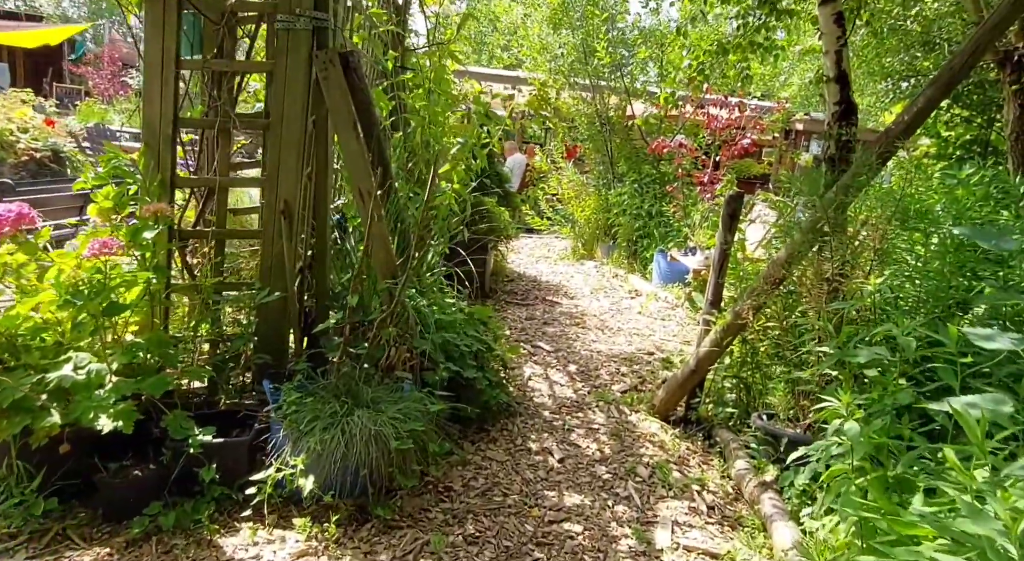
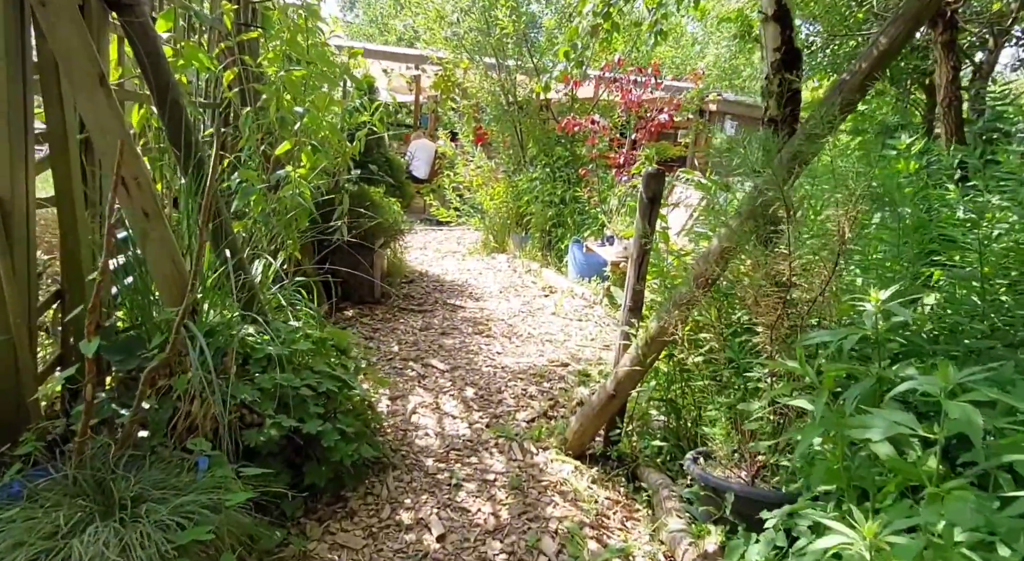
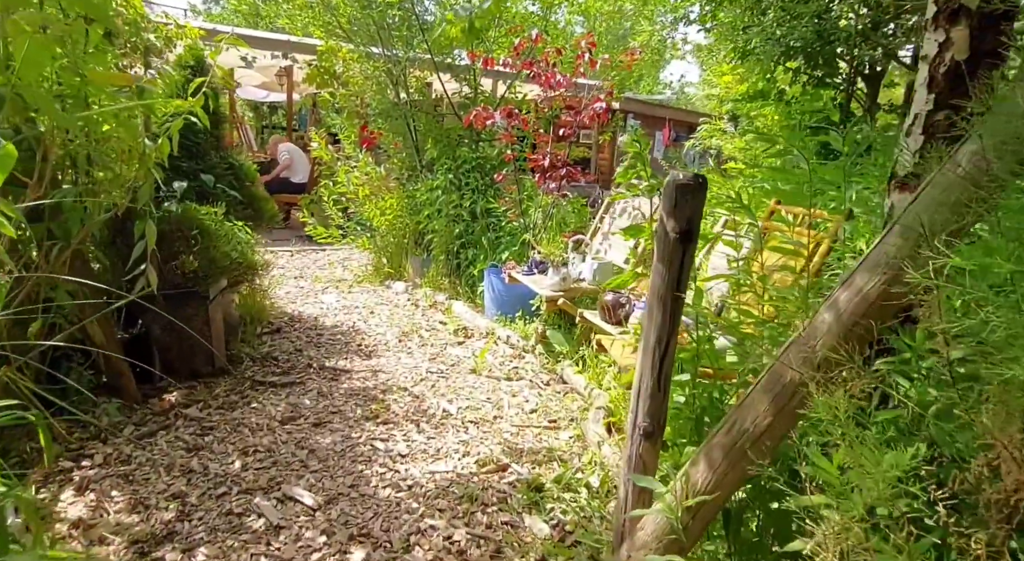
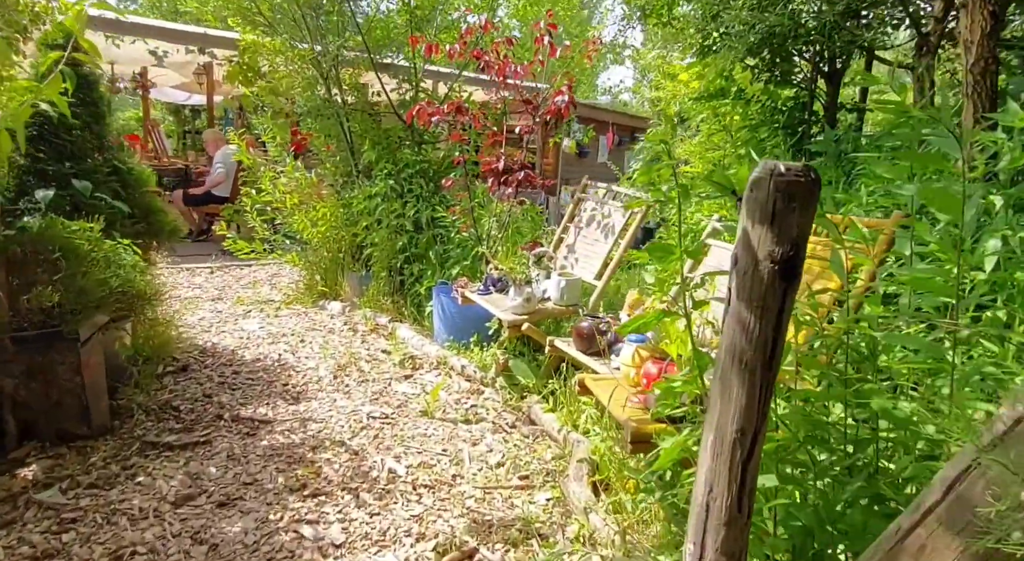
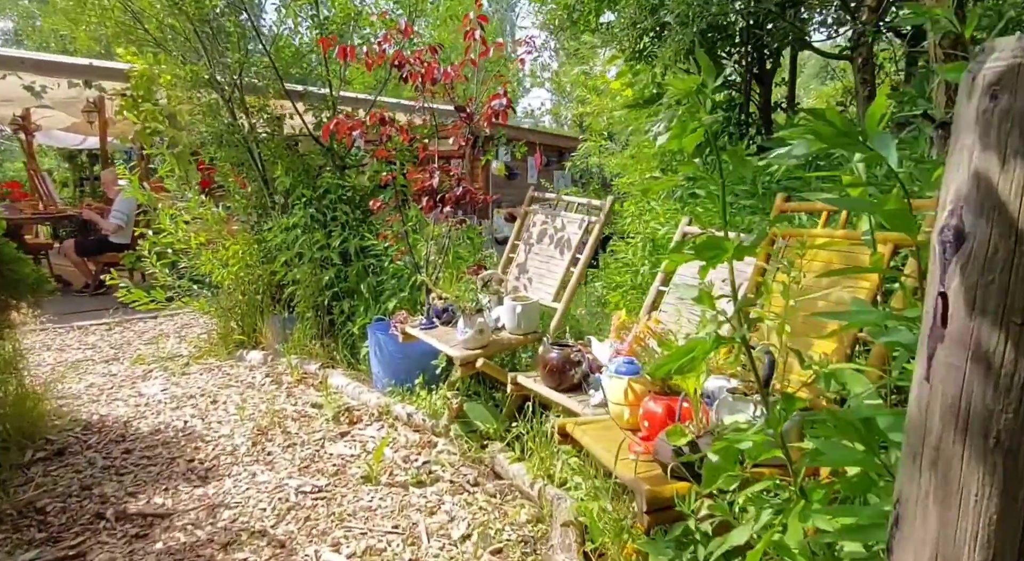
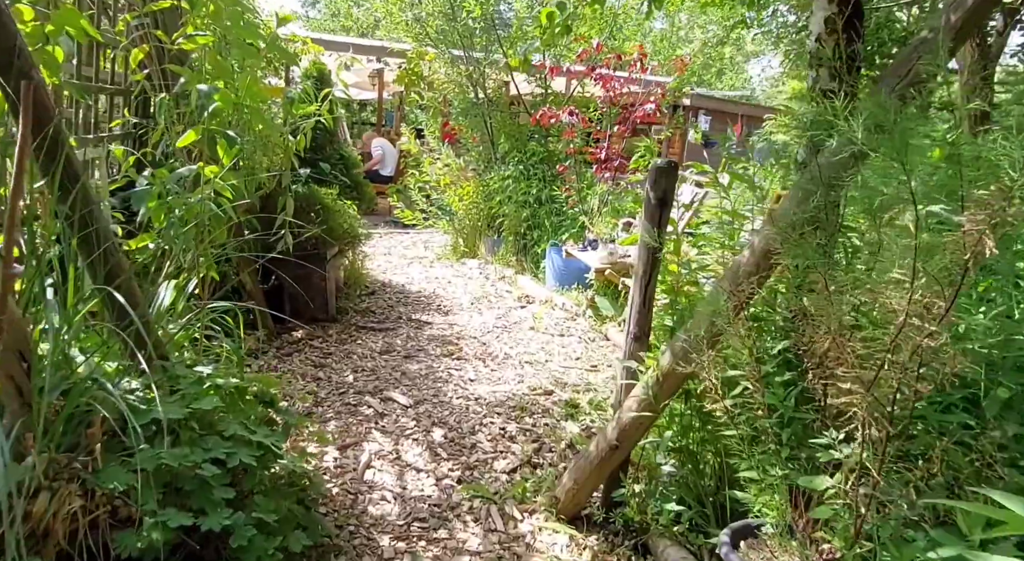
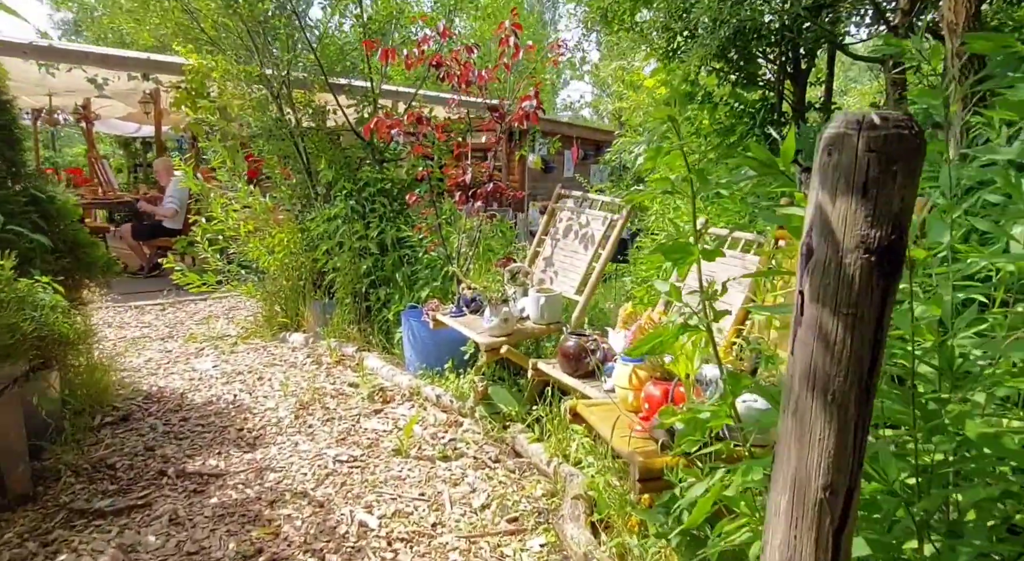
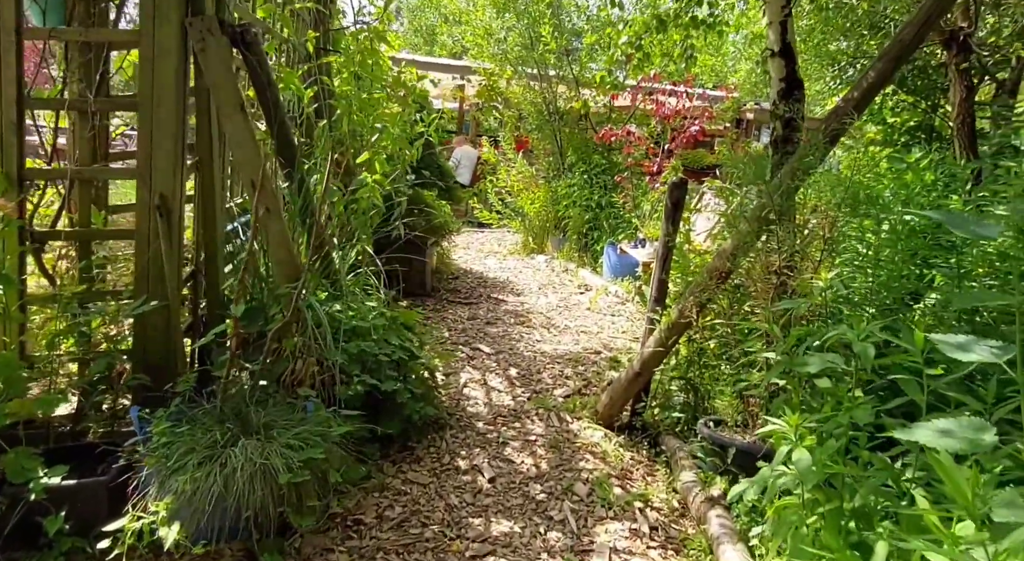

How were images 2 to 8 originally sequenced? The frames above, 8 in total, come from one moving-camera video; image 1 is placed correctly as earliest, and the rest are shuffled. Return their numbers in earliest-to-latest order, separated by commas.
8, 2, 6, 3, 4, 7, 5
